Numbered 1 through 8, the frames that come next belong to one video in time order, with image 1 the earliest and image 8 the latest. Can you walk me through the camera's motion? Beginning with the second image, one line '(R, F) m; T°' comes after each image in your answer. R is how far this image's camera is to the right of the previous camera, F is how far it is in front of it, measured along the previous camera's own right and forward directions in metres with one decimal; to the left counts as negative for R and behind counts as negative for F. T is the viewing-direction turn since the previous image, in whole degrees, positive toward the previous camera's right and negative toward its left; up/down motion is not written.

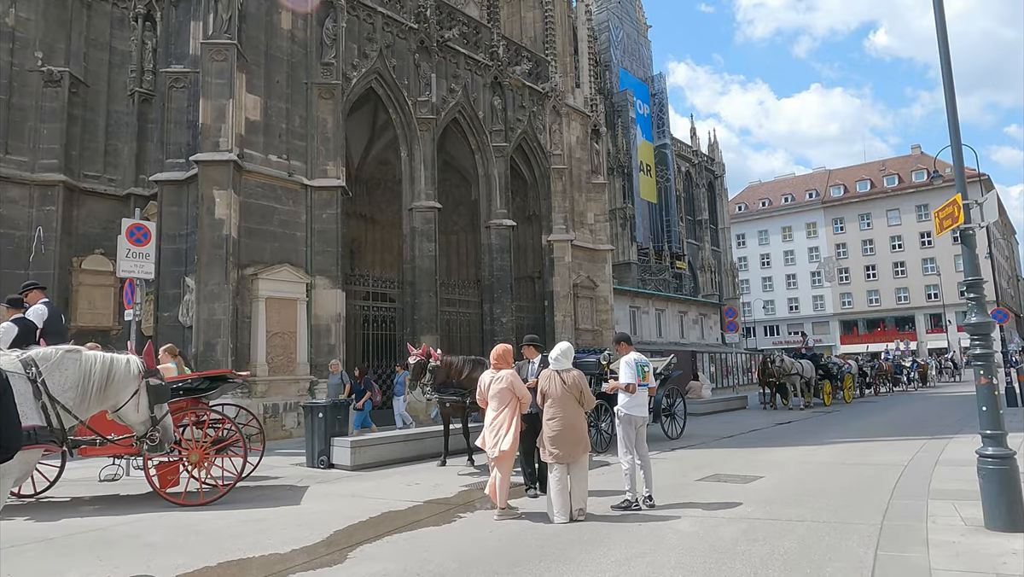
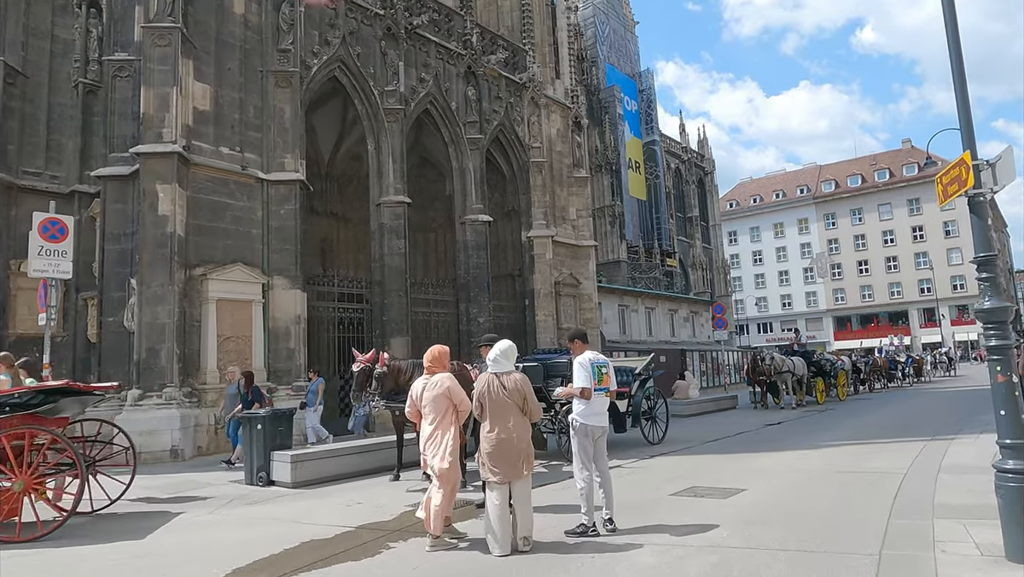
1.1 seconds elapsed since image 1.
(+0.5, +0.9) m; 0°
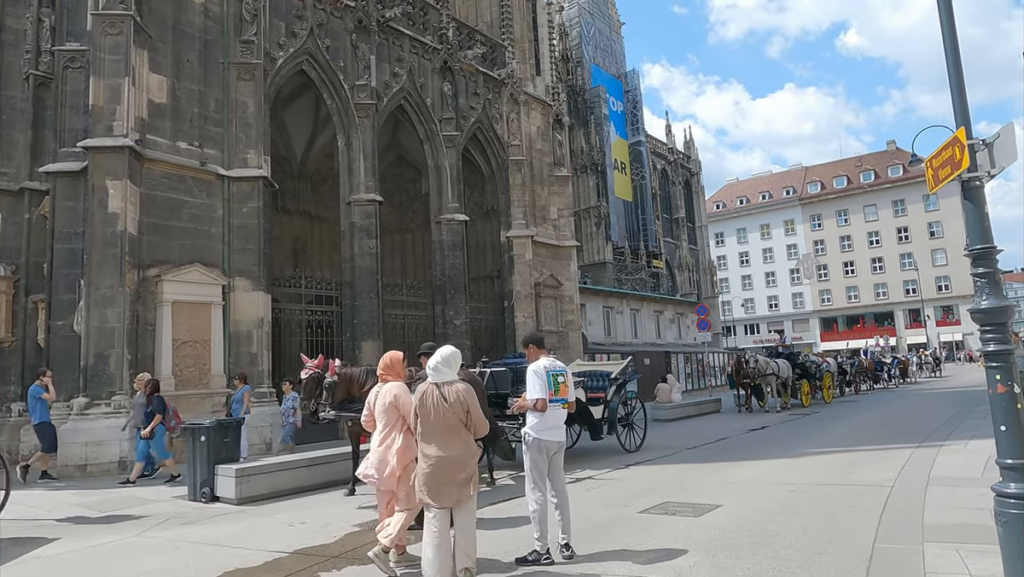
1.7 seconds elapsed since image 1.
(+0.3, +0.6) m; +1°
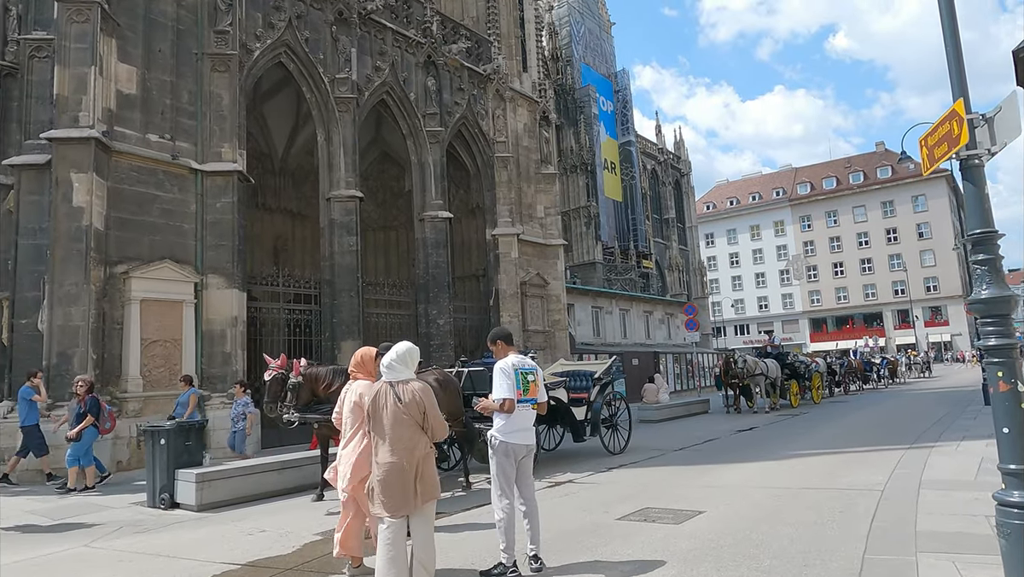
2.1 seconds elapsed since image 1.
(+0.2, +0.4) m; +1°
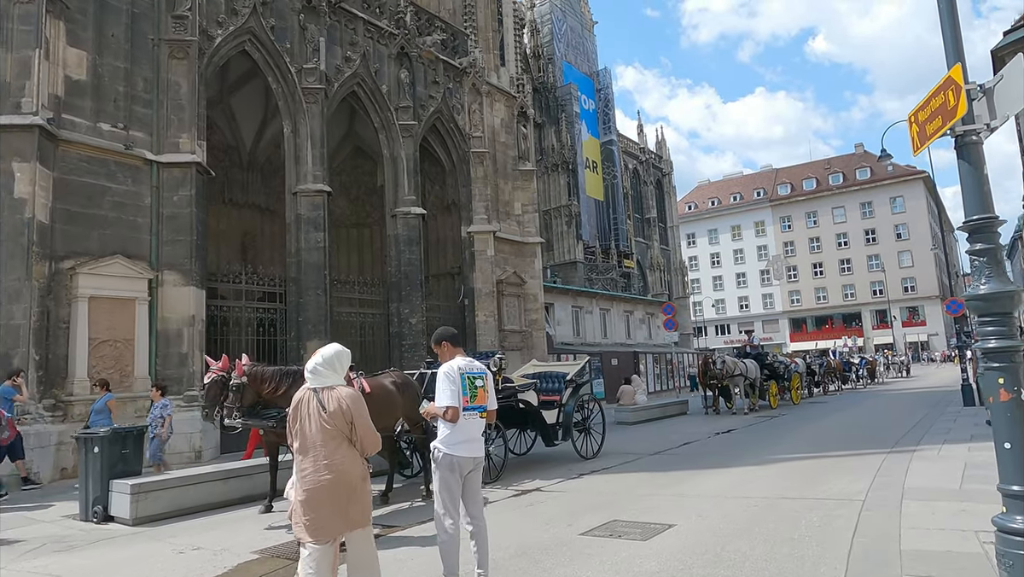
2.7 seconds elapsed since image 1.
(+0.2, +0.5) m; +1°
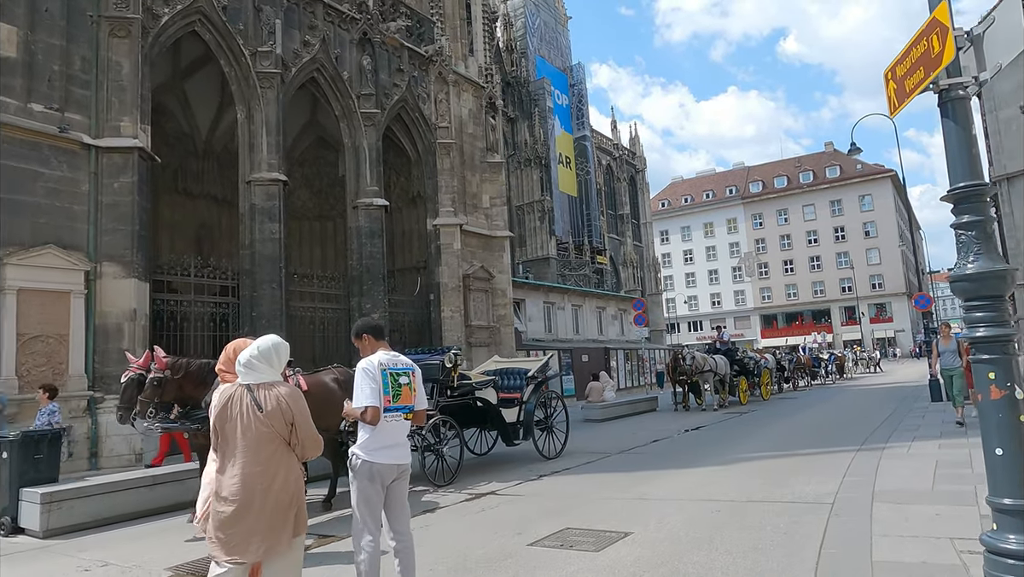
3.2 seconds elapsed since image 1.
(+0.3, +0.5) m; +2°
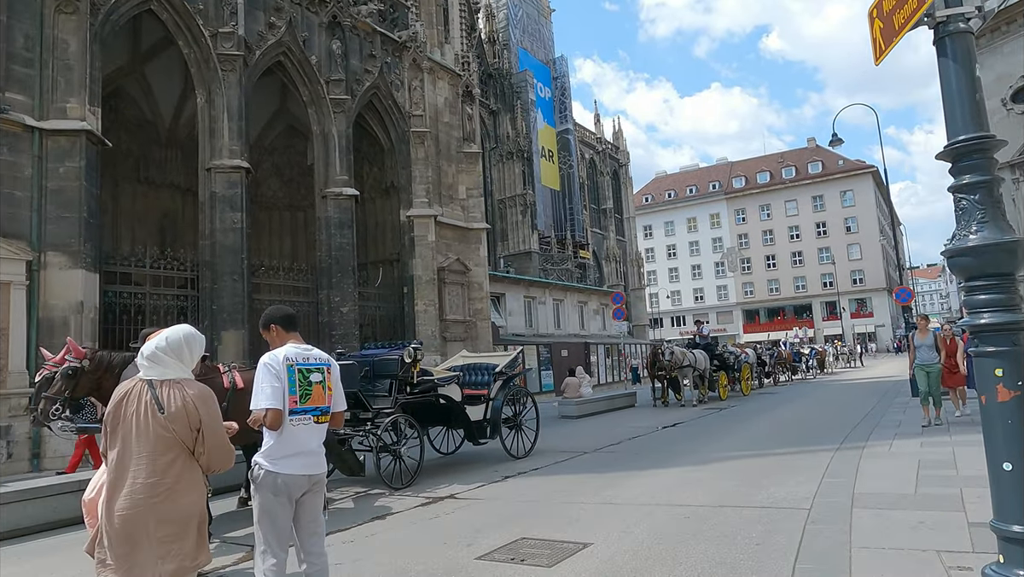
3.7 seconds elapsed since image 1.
(+0.3, +0.5) m; +1°
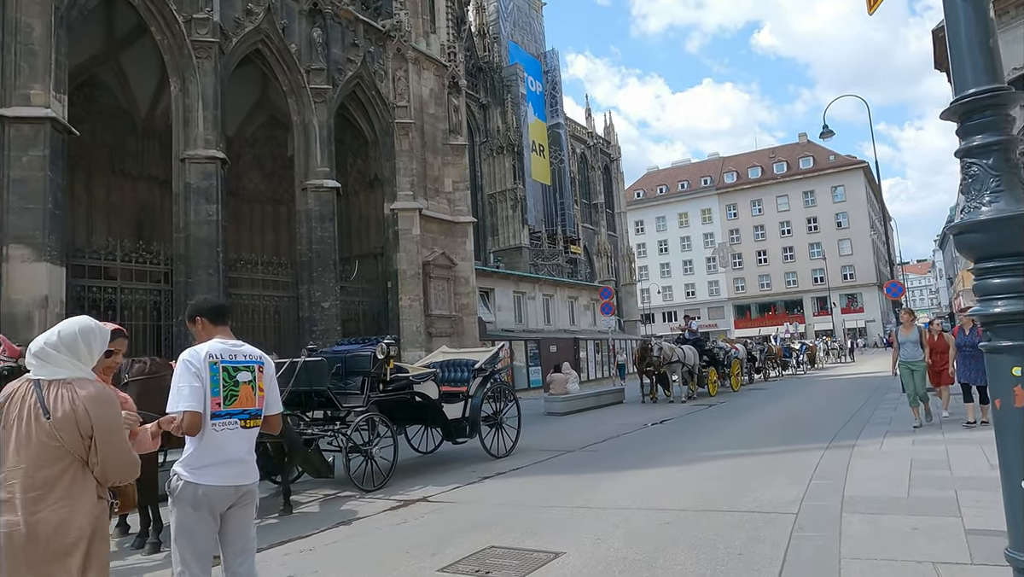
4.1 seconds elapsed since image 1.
(+0.2, +0.4) m; +1°
